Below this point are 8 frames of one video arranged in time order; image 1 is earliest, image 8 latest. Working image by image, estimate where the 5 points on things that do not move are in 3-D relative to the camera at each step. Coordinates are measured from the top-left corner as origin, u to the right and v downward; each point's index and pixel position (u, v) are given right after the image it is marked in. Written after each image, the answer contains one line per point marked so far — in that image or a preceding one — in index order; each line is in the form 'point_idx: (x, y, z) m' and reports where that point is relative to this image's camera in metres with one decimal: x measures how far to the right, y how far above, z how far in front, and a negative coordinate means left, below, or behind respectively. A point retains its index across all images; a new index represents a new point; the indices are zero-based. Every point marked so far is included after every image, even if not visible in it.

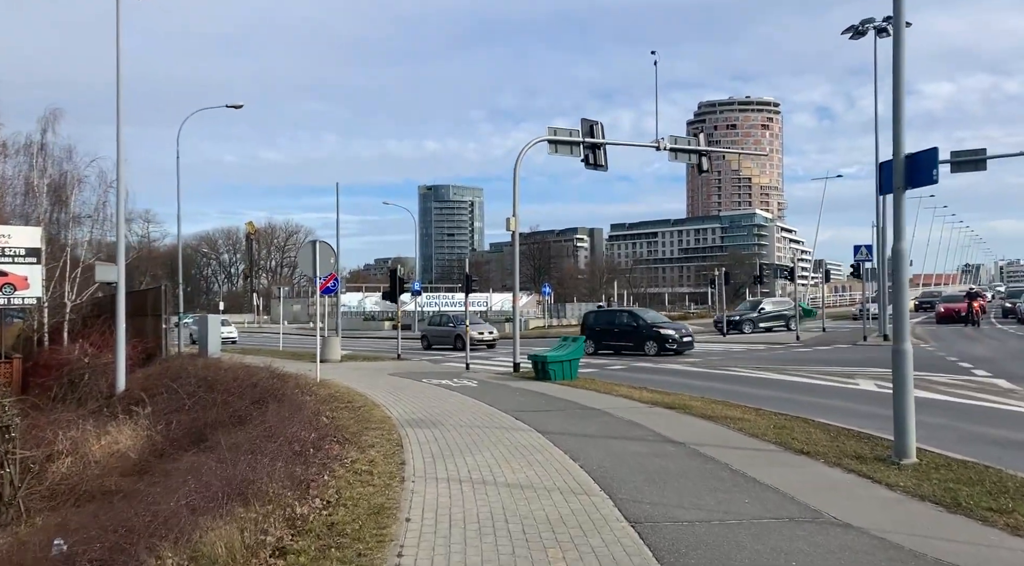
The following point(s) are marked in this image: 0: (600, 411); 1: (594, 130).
0: (+1.0, -1.4, +10.0) m
1: (+1.7, +3.1, +18.2) m
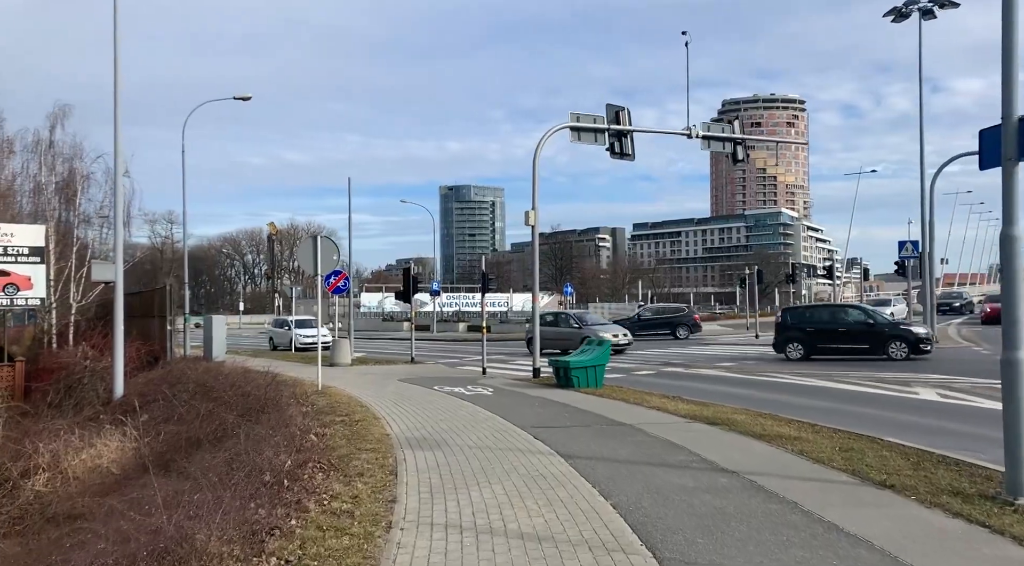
0: (+1.2, -1.4, +8.7) m
1: (+2.0, +3.1, +16.8) m
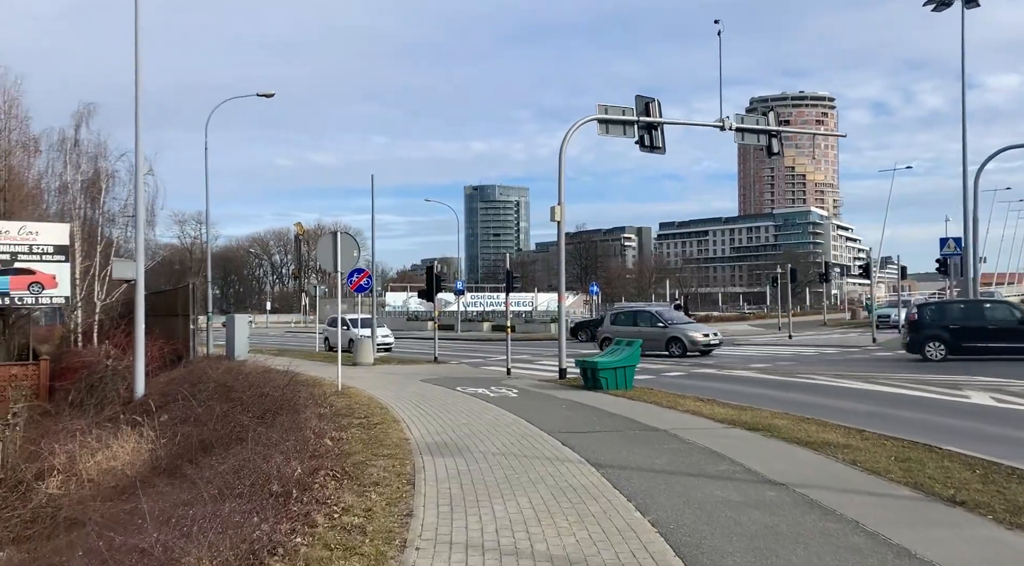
0: (+1.4, -1.4, +8.1) m
1: (+2.5, +3.2, +16.3) m
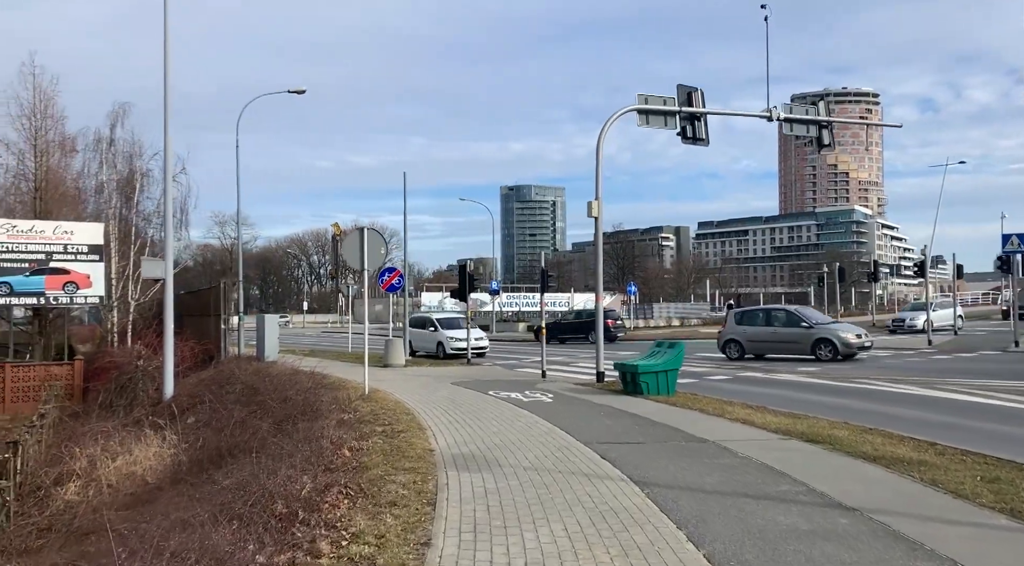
0: (+1.7, -1.3, +7.4) m
1: (+3.1, +3.2, +15.5) m
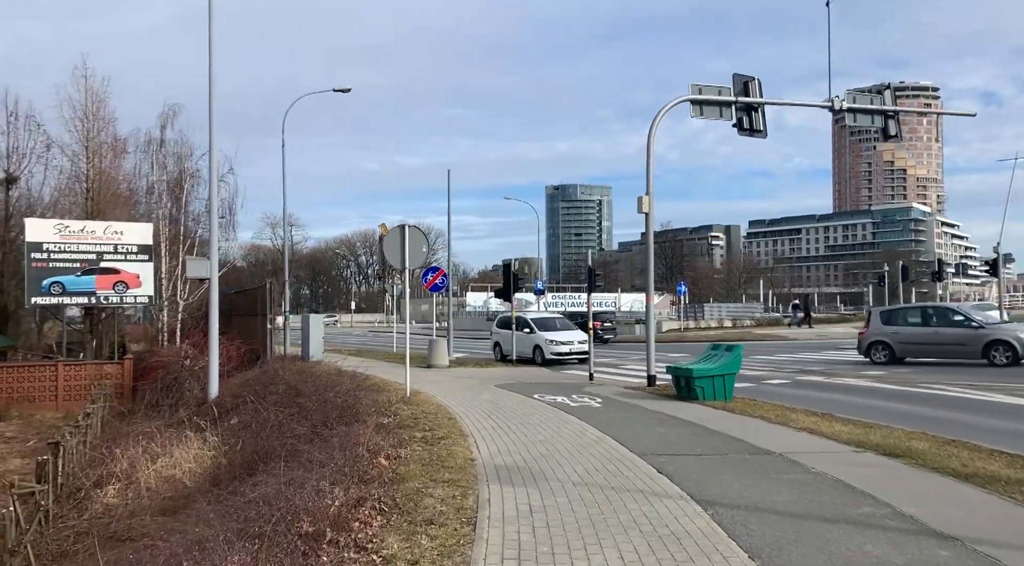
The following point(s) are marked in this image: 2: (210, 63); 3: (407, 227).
0: (+2.0, -1.3, +6.8) m
1: (+3.9, +3.2, +14.8) m
2: (-5.6, +4.0, +16.4) m
3: (-1.5, +0.8, +12.8) m
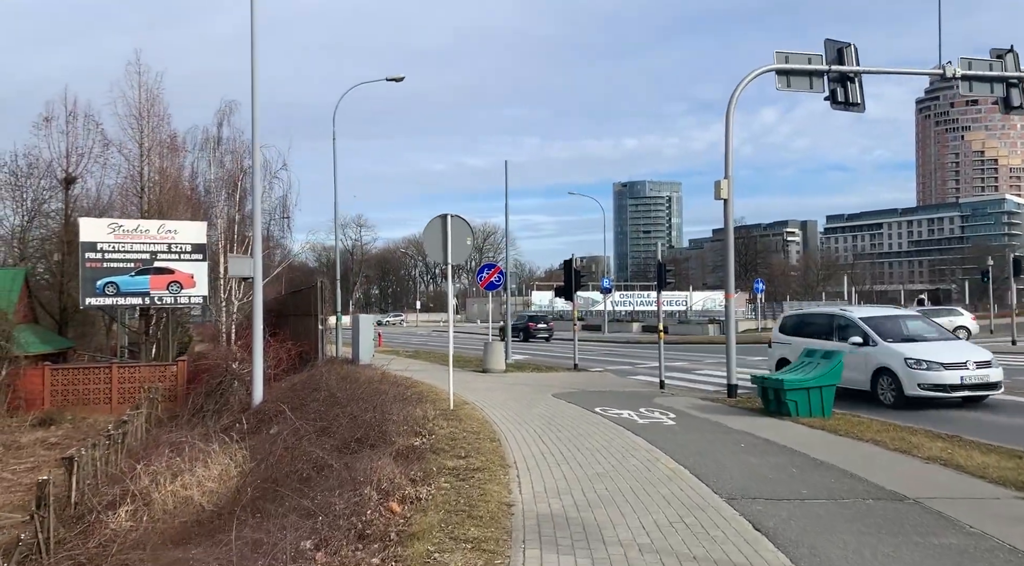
0: (+2.3, -1.3, +5.0) m
1: (+4.8, +3.3, +12.9) m
2: (-4.6, +4.0, +15.2) m
3: (-0.8, +0.8, +11.3) m
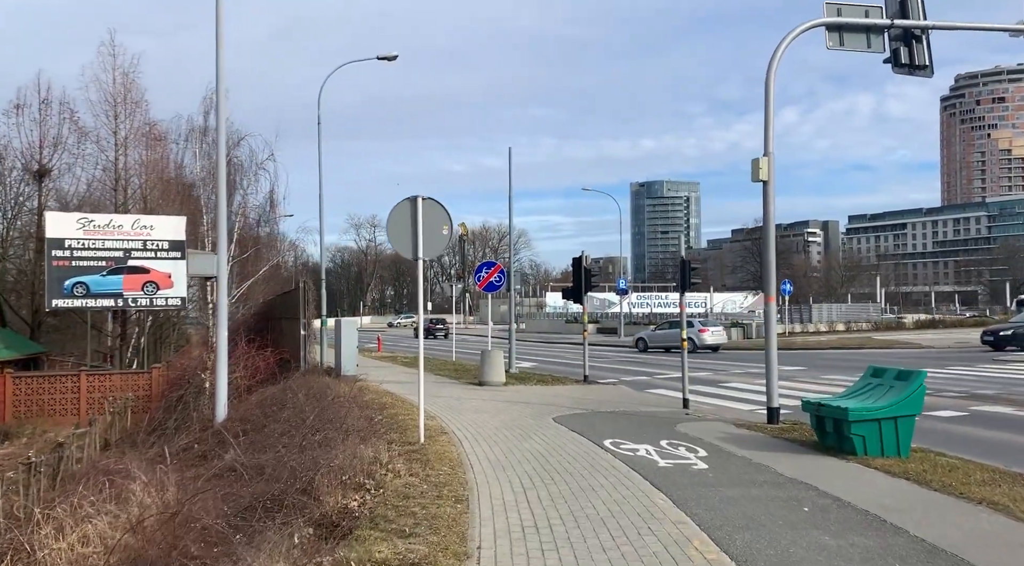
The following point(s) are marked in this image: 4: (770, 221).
0: (+2.1, -1.3, +2.6) m
1: (+4.7, +3.3, +10.4) m
2: (-4.6, +4.0, +12.9) m
3: (-0.9, +0.8, +9.0) m
4: (+3.2, +0.8, +11.1) m
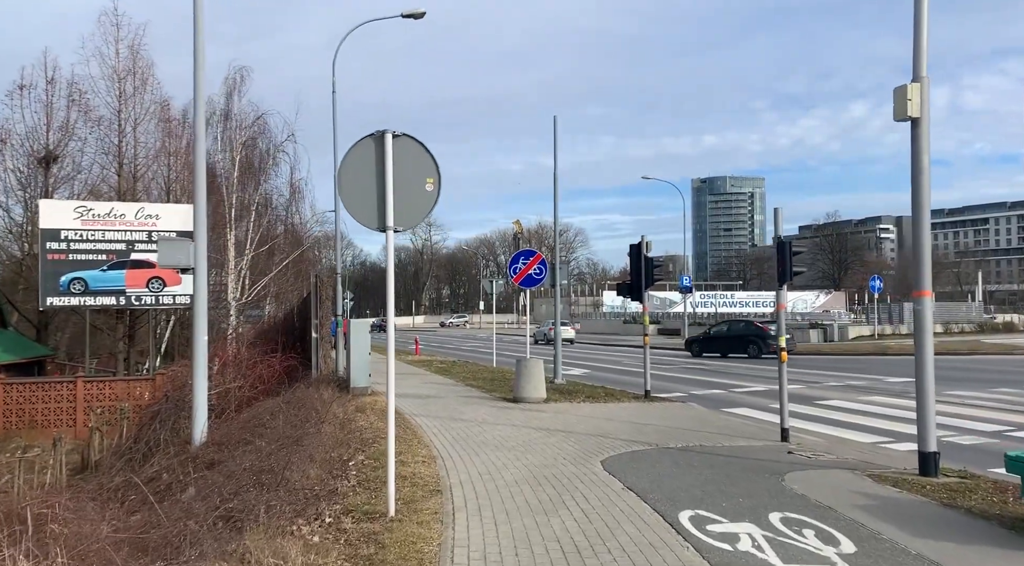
0: (+1.8, -1.2, -0.8) m
1: (+4.9, +3.4, +6.8) m
2: (-4.2, +4.2, +9.9) m
3: (-0.8, +1.0, +5.7) m
4: (+3.4, +0.9, +7.5) m
